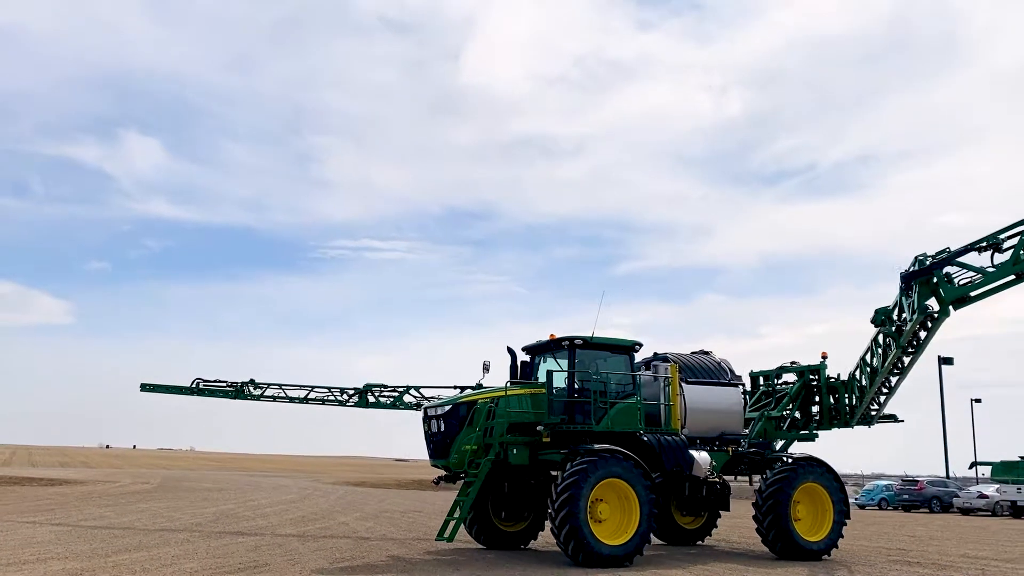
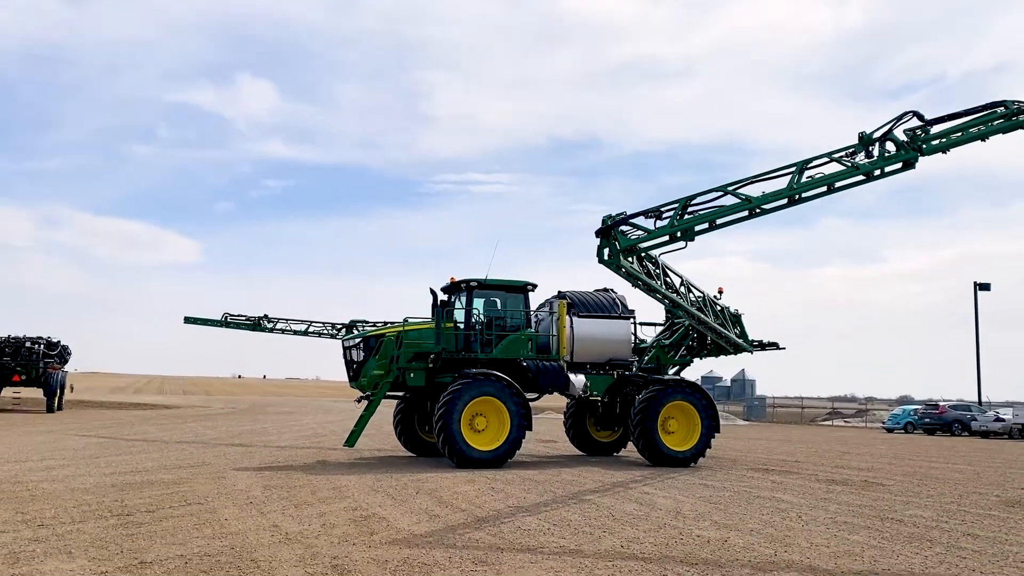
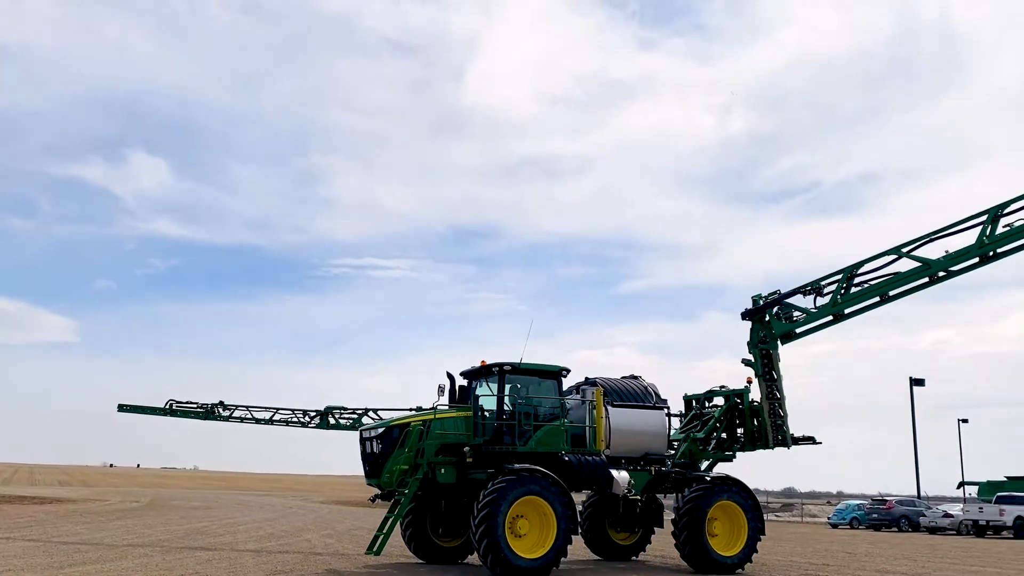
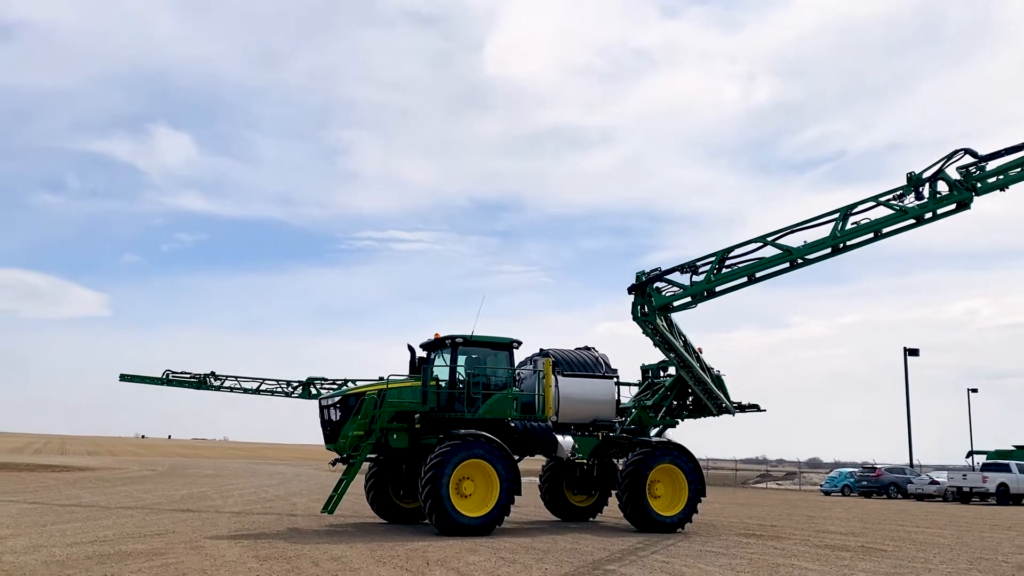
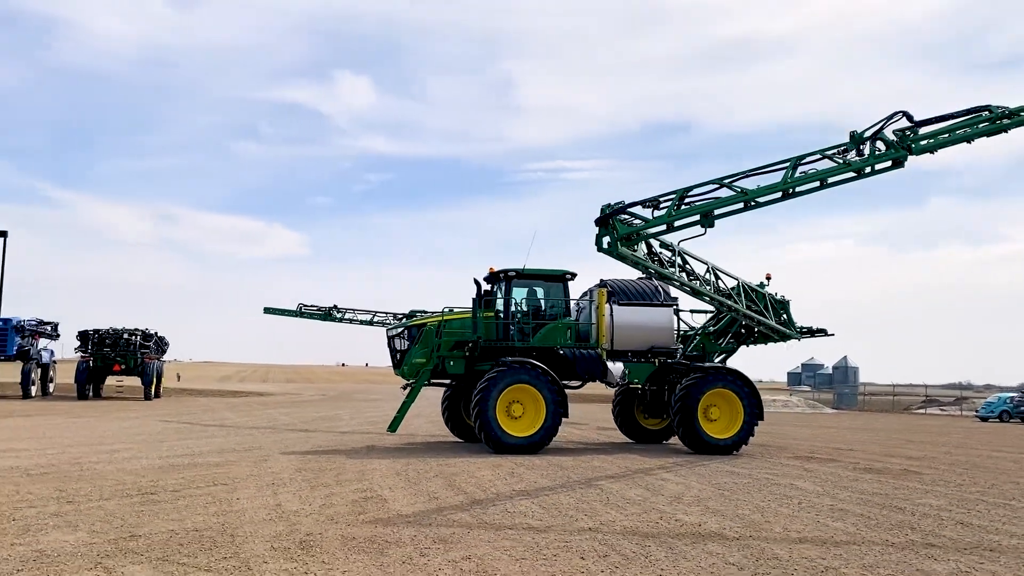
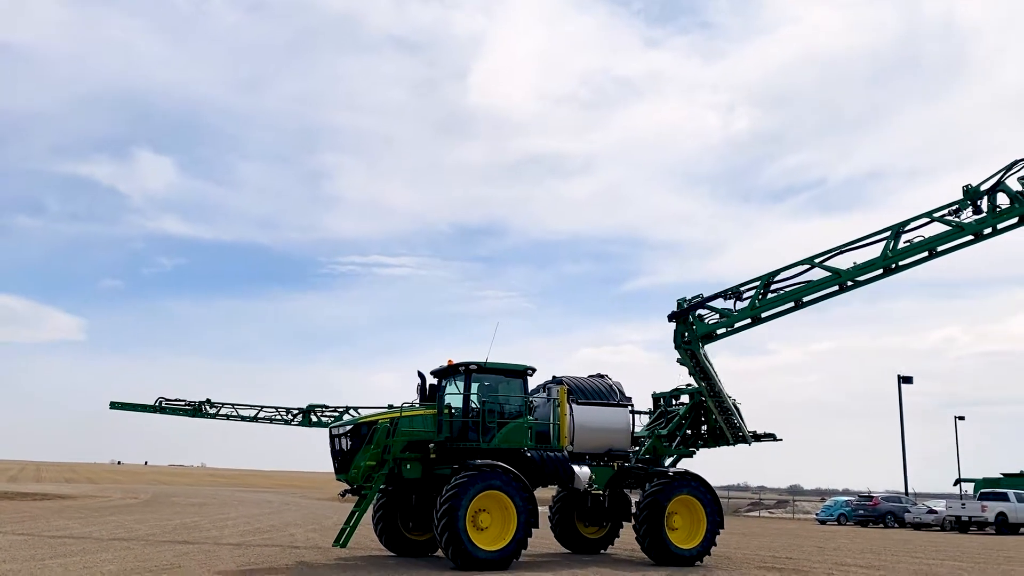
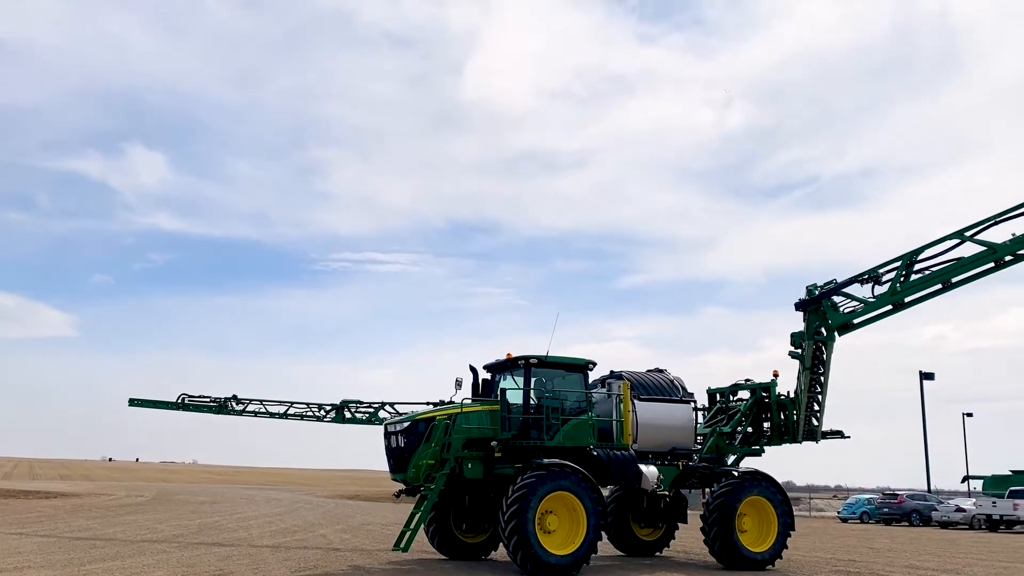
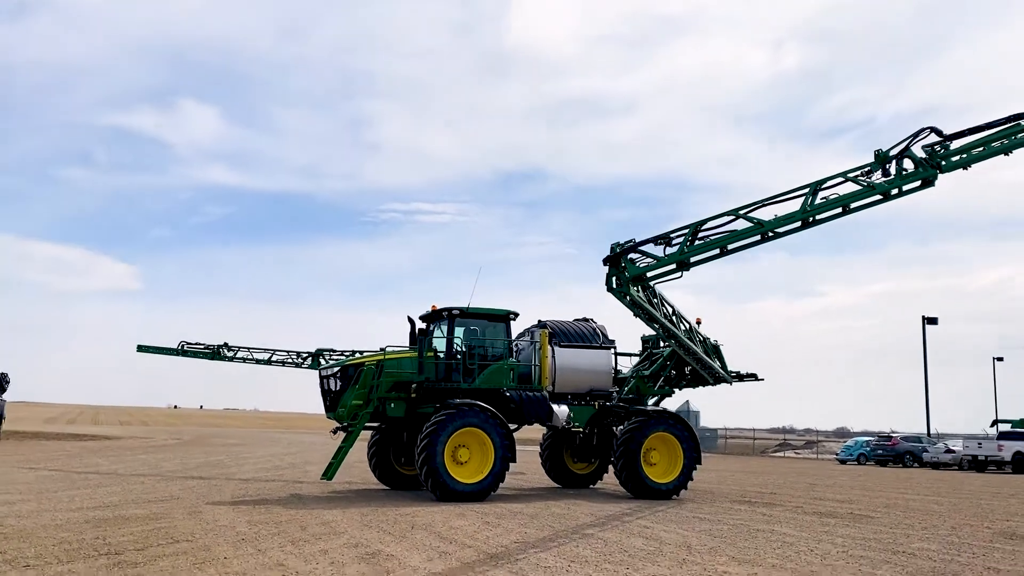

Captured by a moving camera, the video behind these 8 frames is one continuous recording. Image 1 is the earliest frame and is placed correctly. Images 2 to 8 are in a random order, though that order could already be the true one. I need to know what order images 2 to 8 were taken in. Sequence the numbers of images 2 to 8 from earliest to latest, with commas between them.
7, 3, 6, 4, 8, 2, 5
